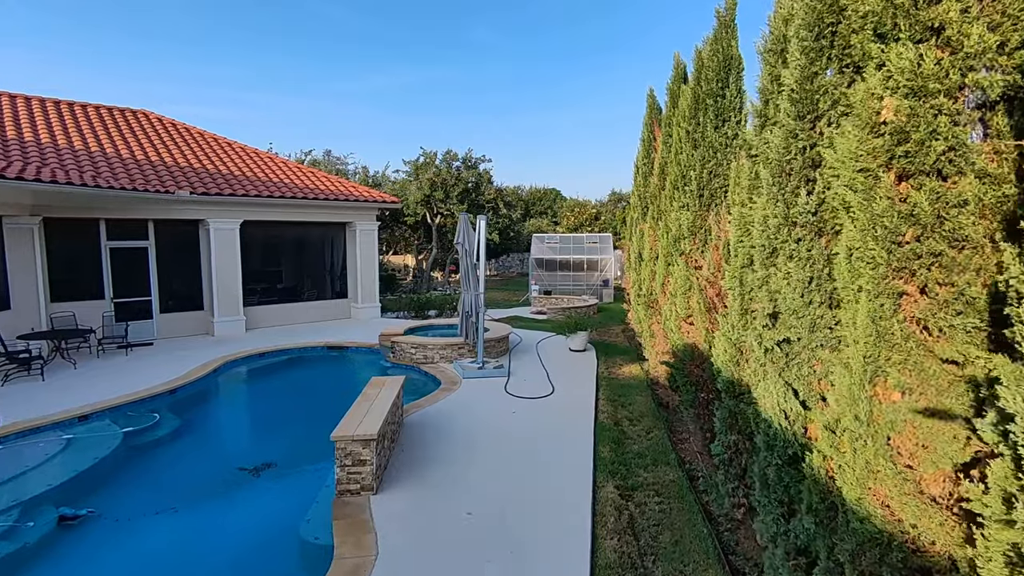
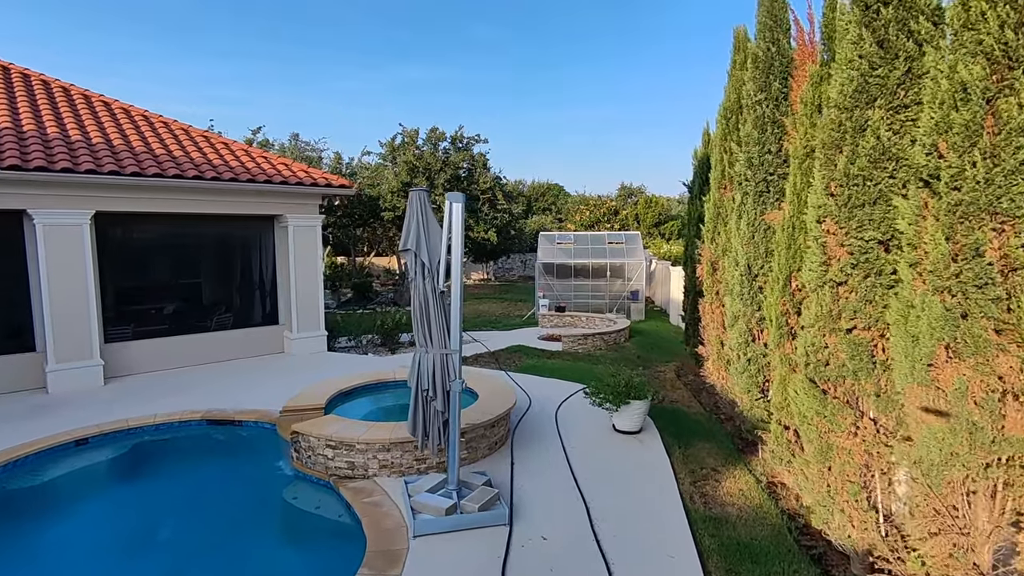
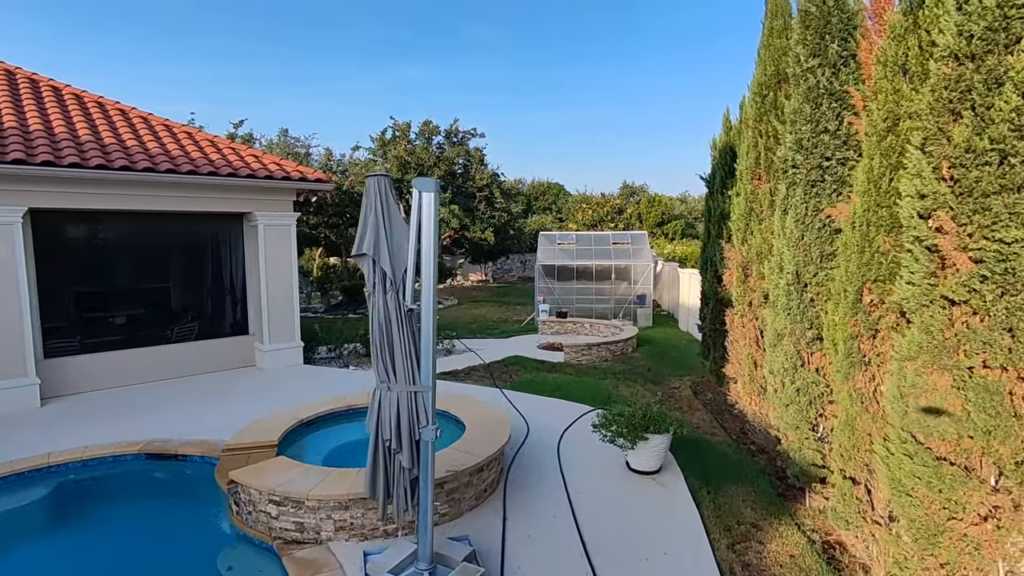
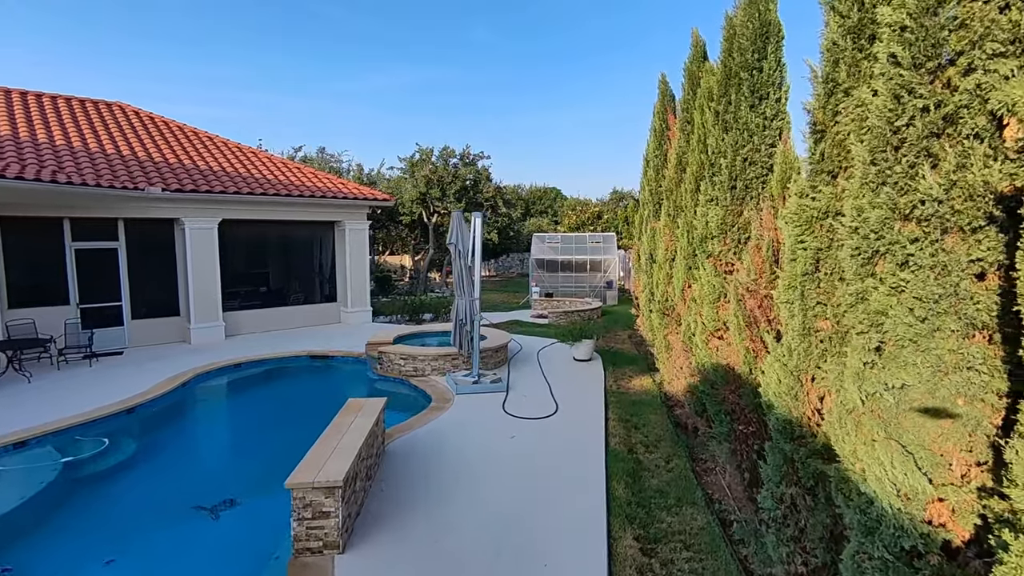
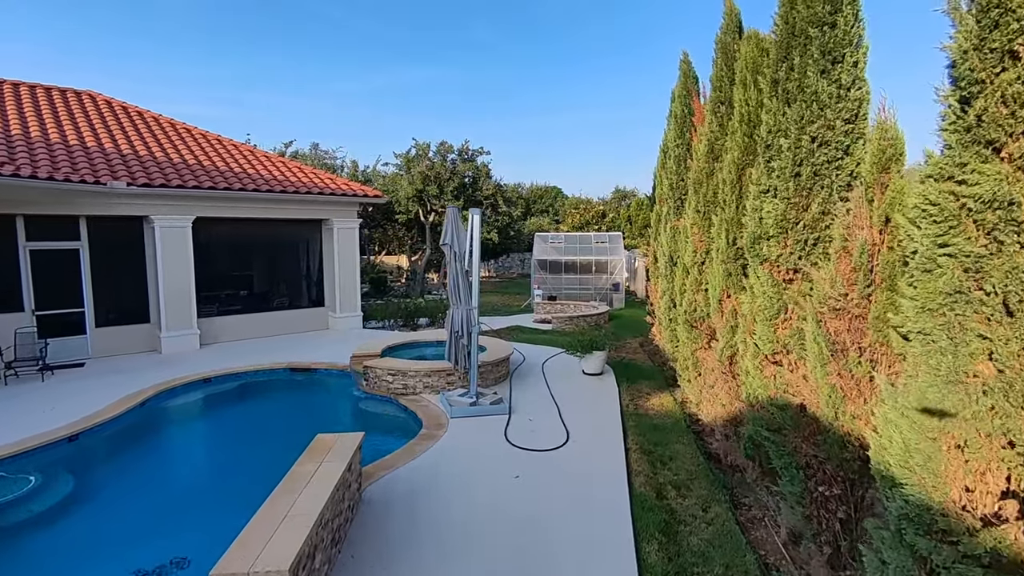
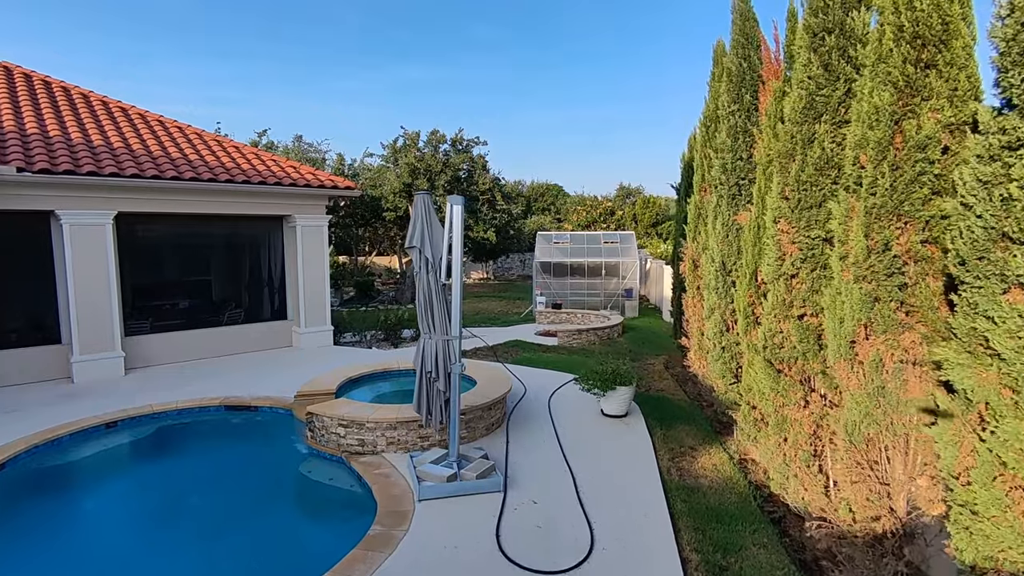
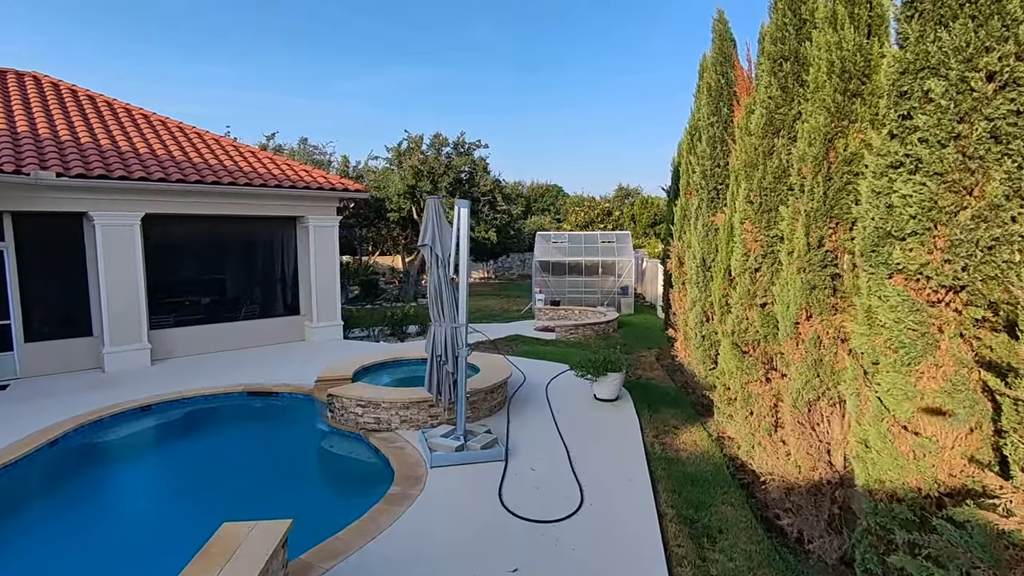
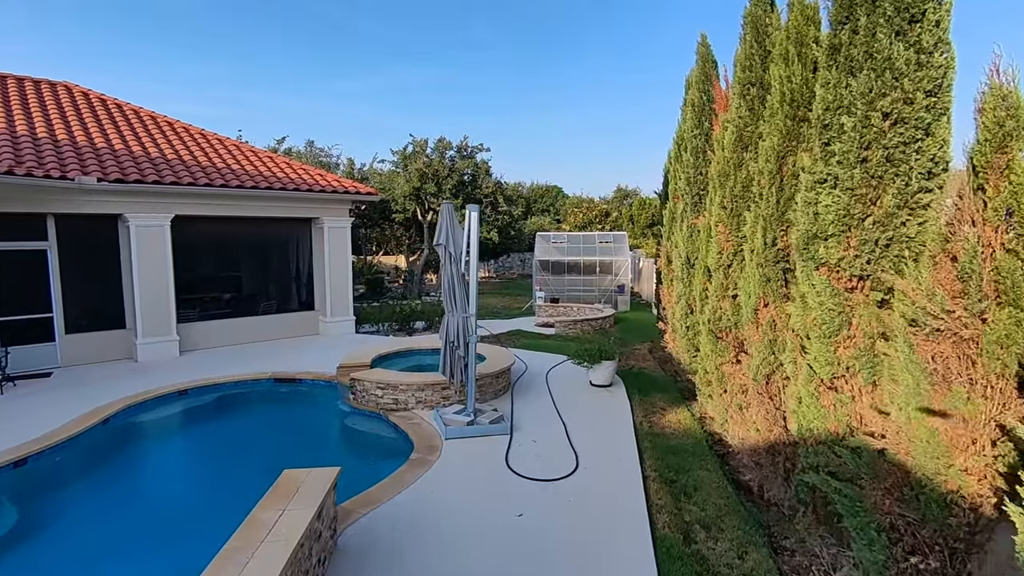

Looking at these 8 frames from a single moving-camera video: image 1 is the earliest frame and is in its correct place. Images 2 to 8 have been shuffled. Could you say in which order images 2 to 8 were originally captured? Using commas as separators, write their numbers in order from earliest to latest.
4, 5, 8, 7, 6, 2, 3
